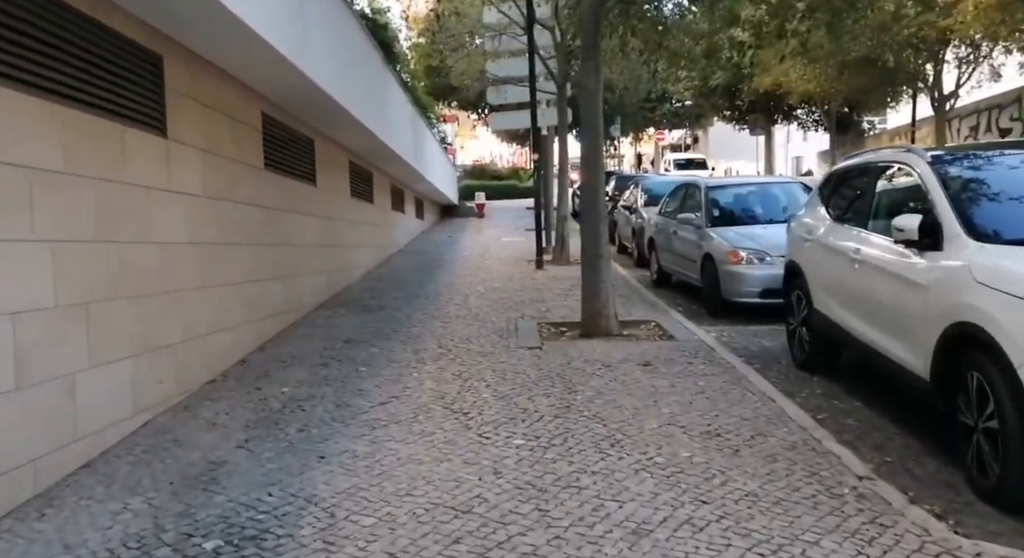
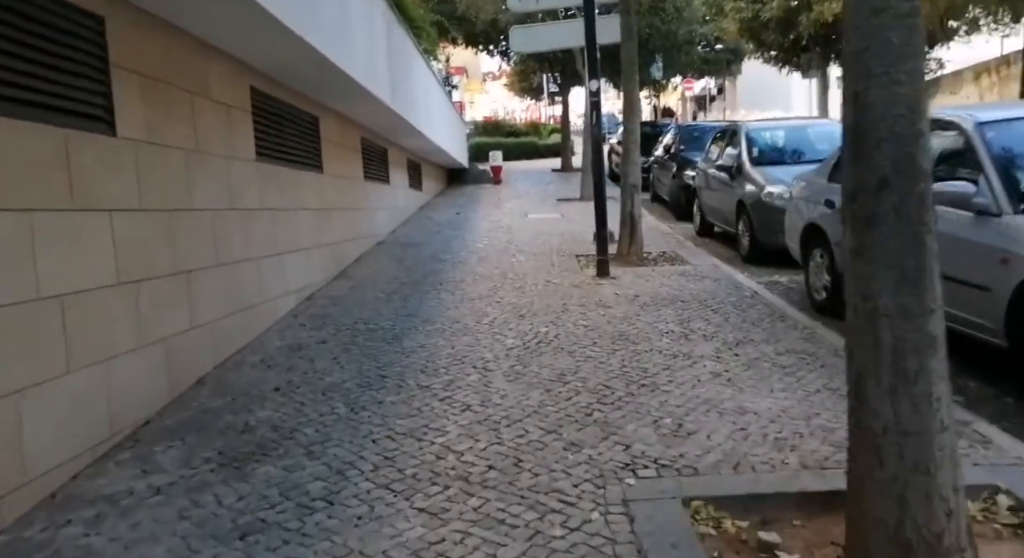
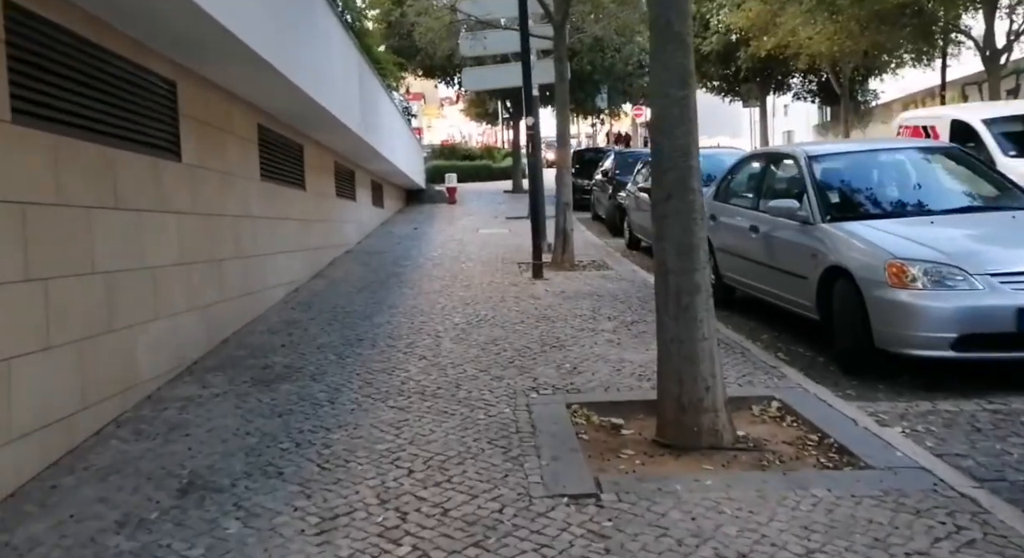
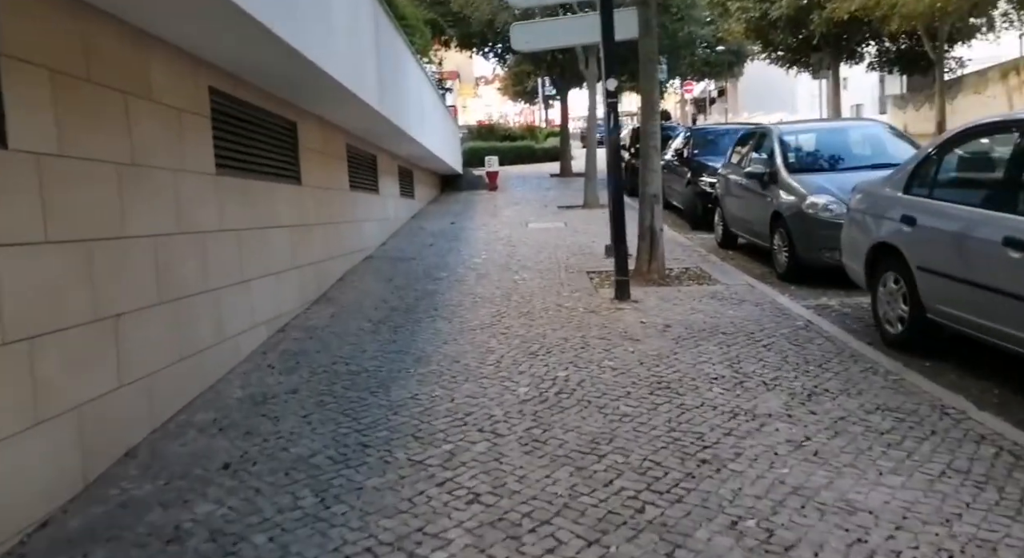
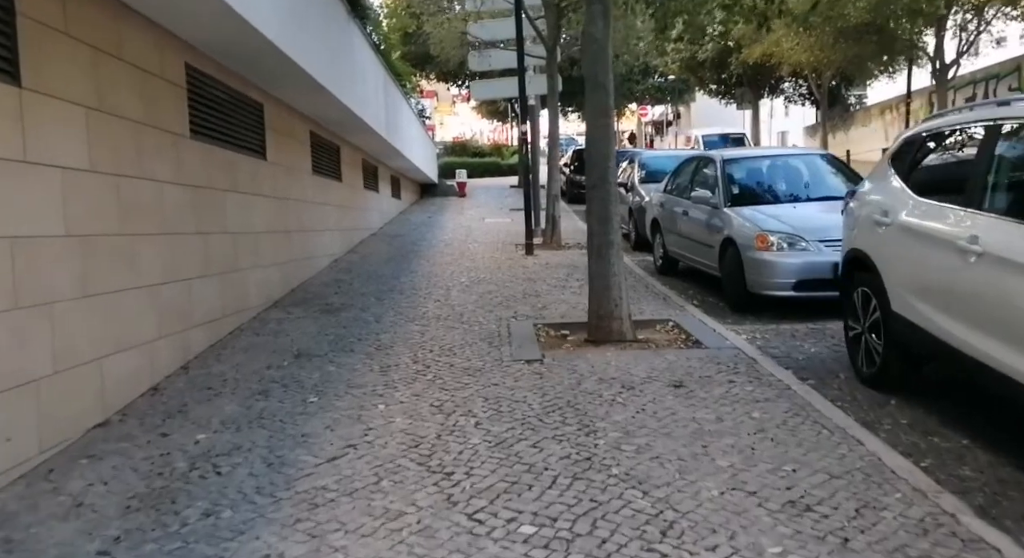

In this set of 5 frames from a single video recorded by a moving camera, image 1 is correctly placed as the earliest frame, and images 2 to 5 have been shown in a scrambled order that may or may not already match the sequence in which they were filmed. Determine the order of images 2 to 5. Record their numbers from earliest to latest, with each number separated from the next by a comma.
5, 3, 2, 4
